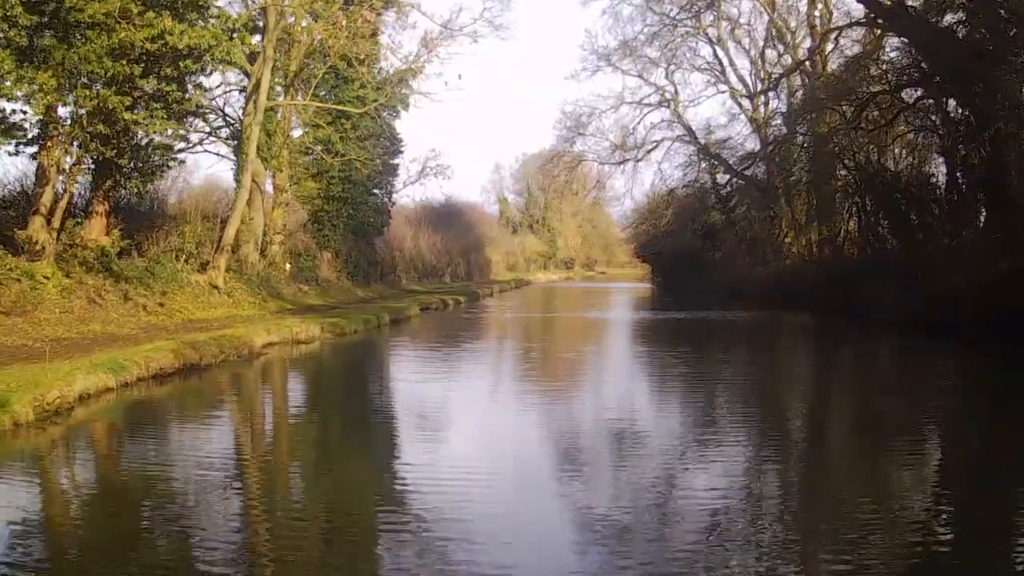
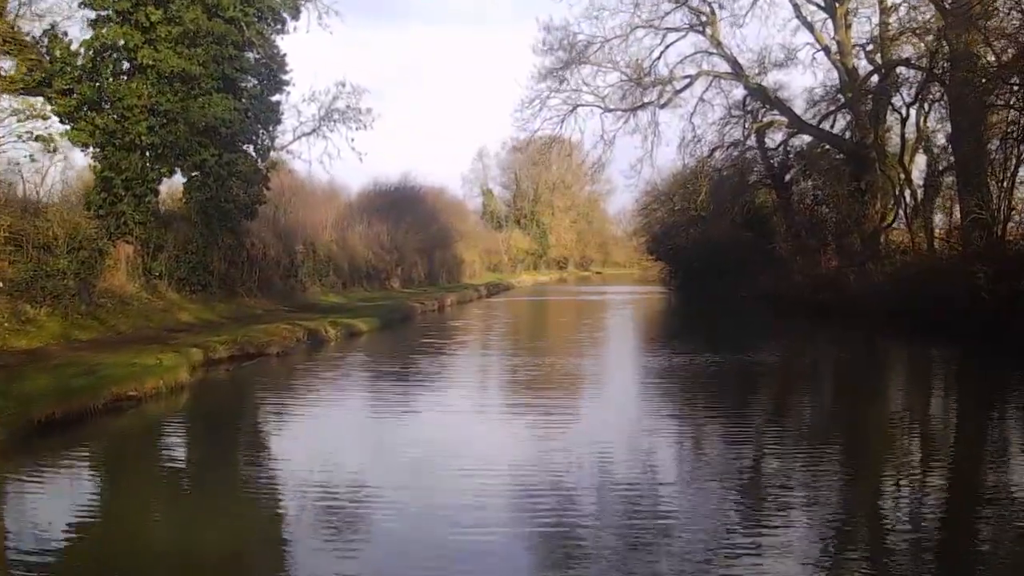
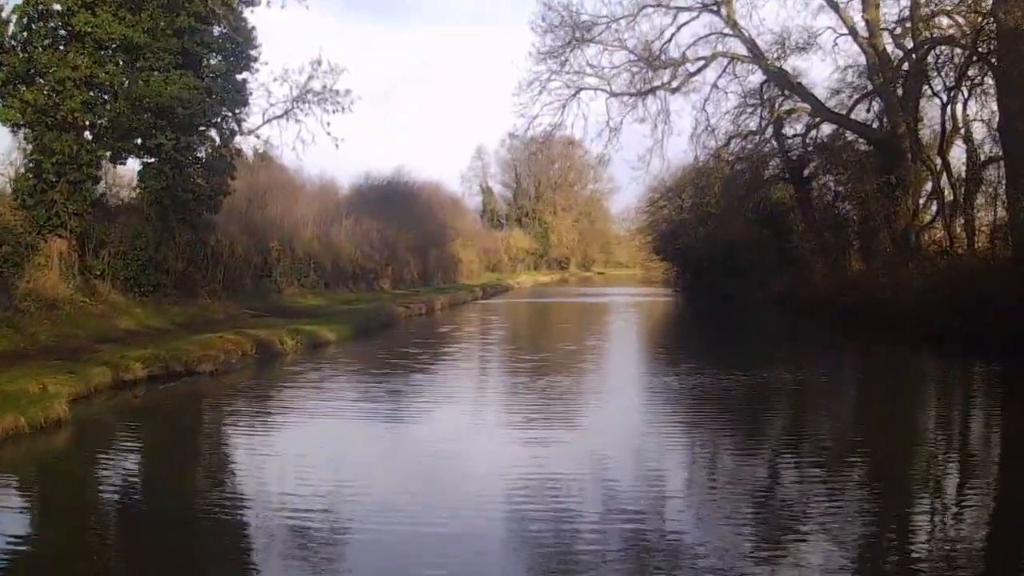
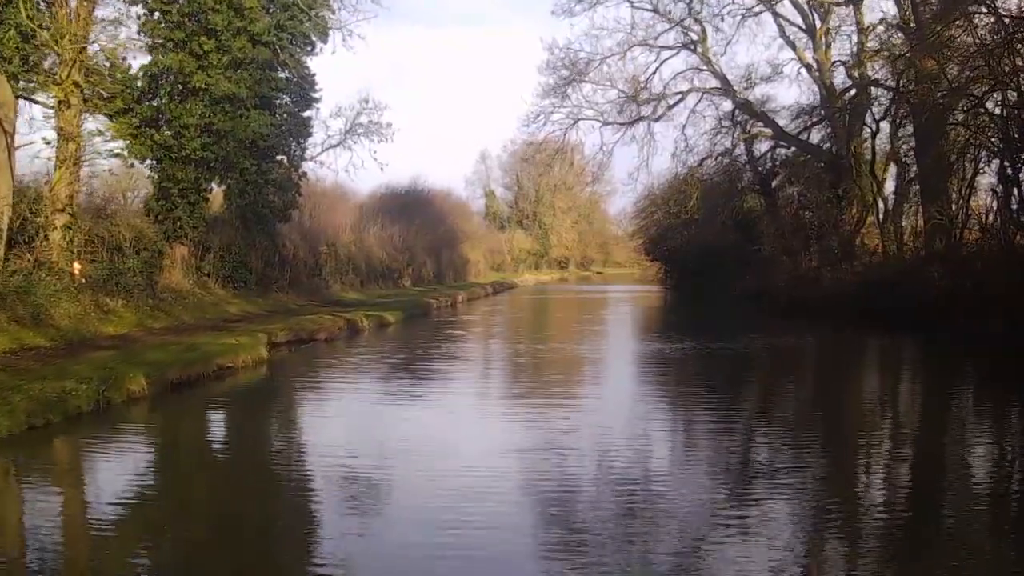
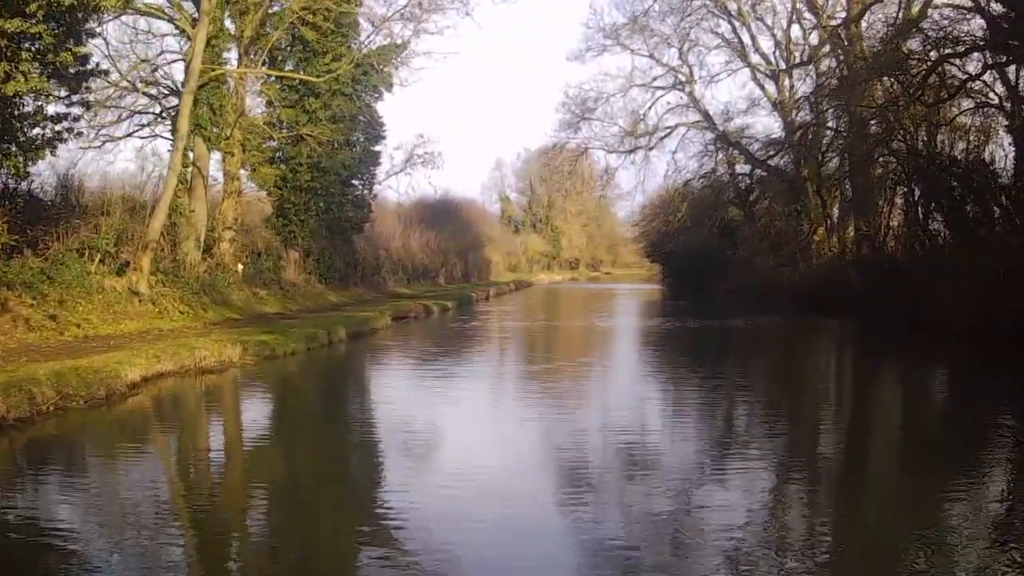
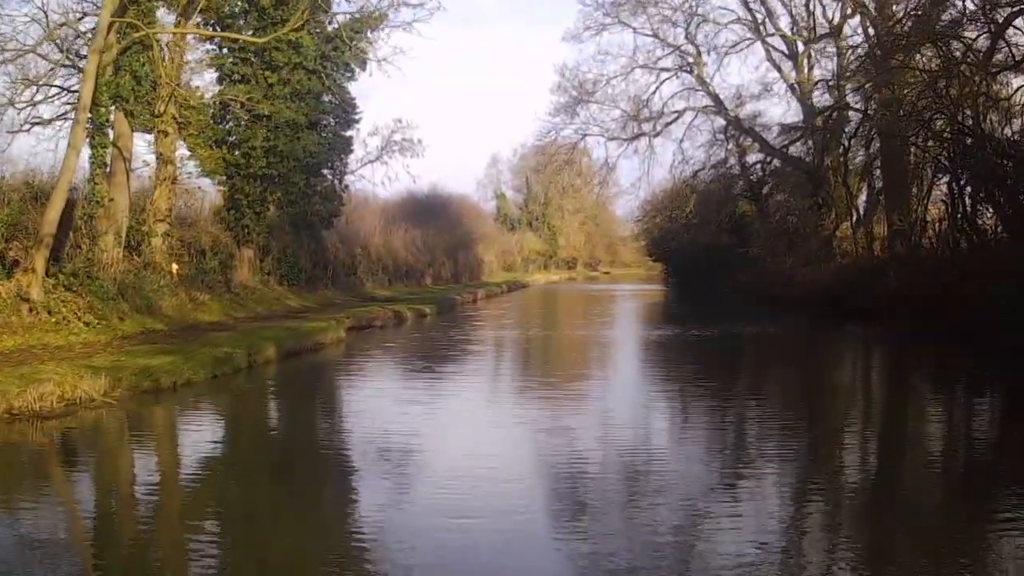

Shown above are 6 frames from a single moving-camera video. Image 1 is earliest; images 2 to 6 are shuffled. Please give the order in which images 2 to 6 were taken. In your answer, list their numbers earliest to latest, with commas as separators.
5, 6, 4, 2, 3
